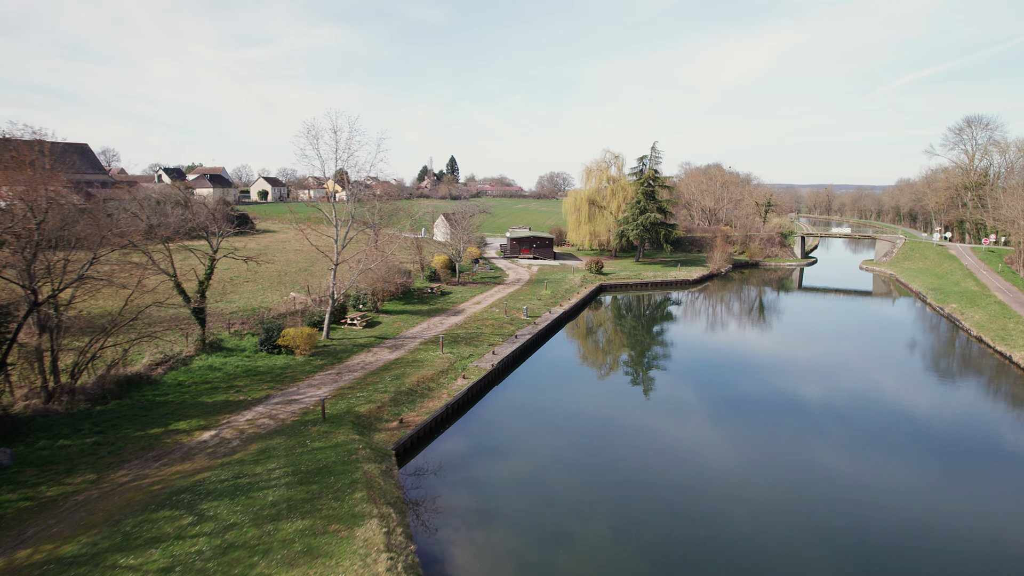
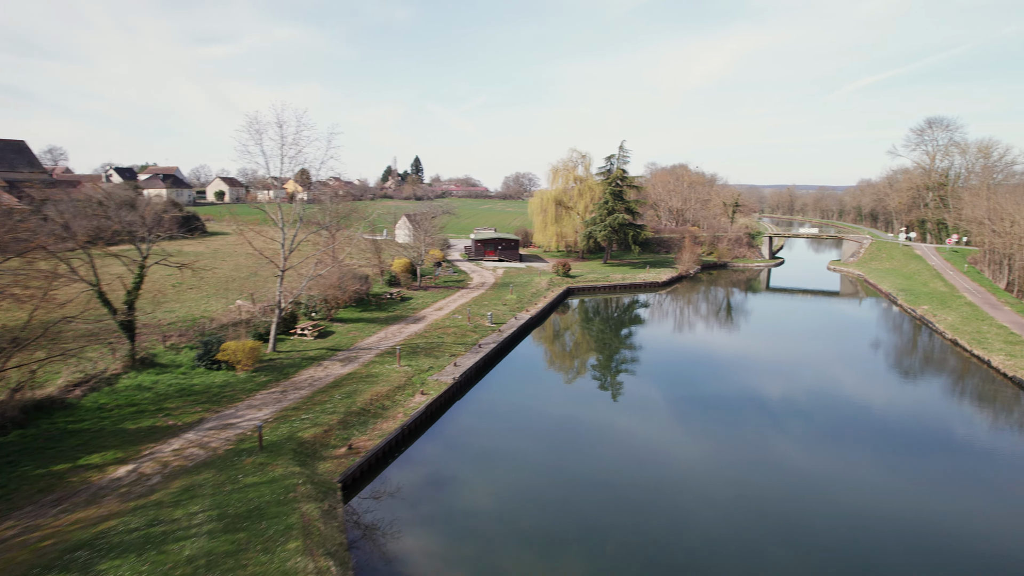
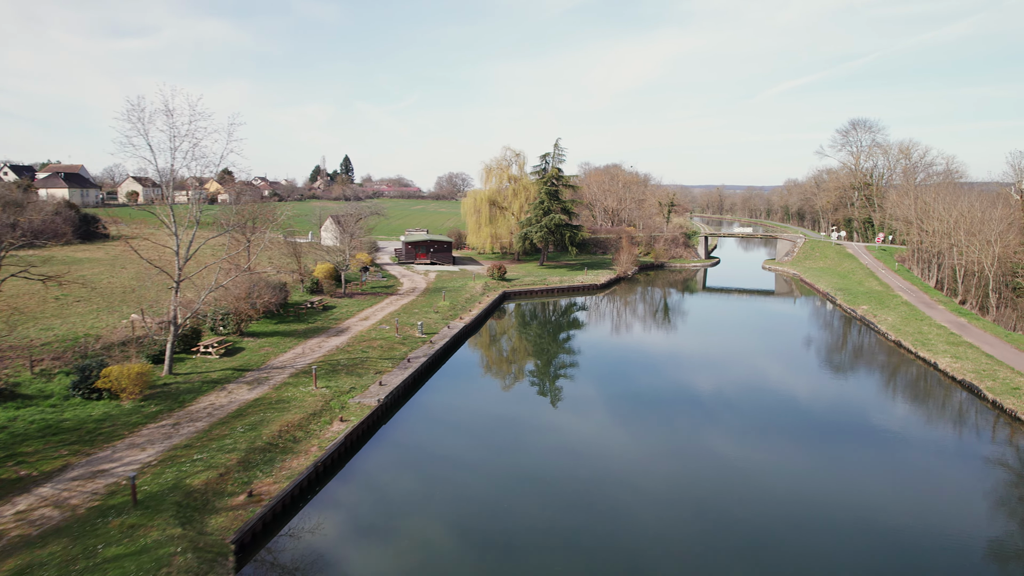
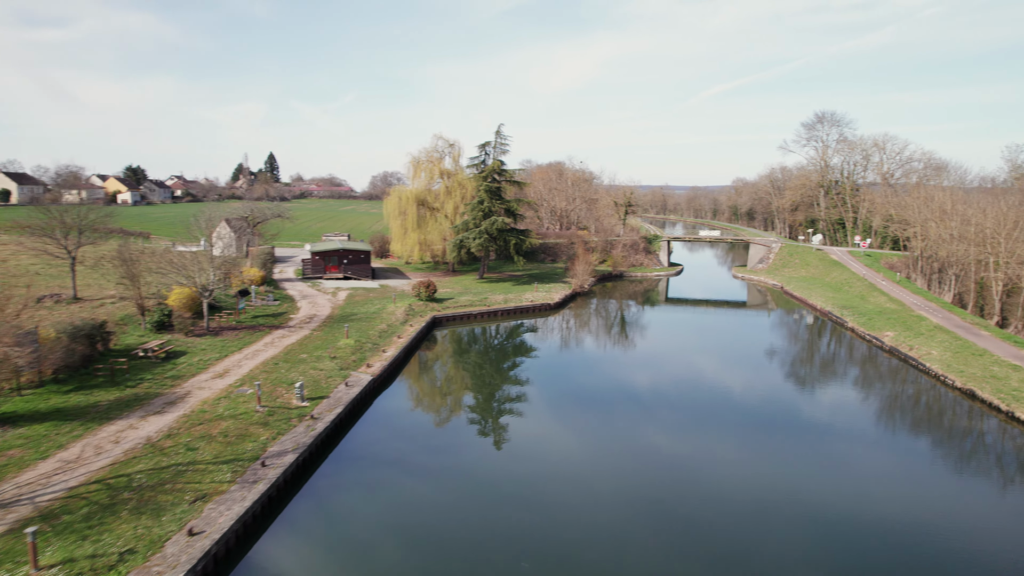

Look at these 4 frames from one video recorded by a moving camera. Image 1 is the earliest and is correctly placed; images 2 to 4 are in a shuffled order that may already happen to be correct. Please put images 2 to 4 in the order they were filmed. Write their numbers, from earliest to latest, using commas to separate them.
2, 3, 4
